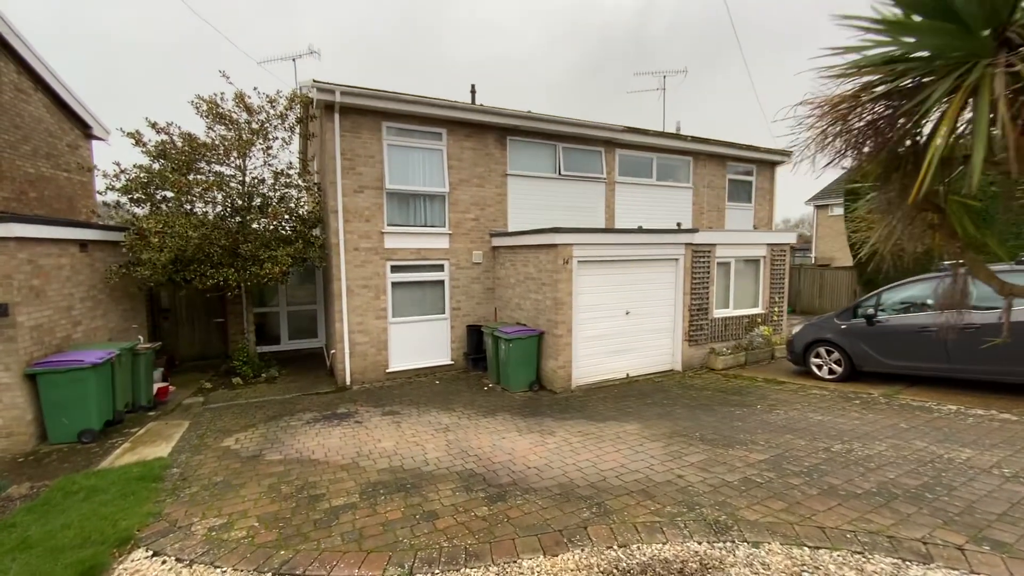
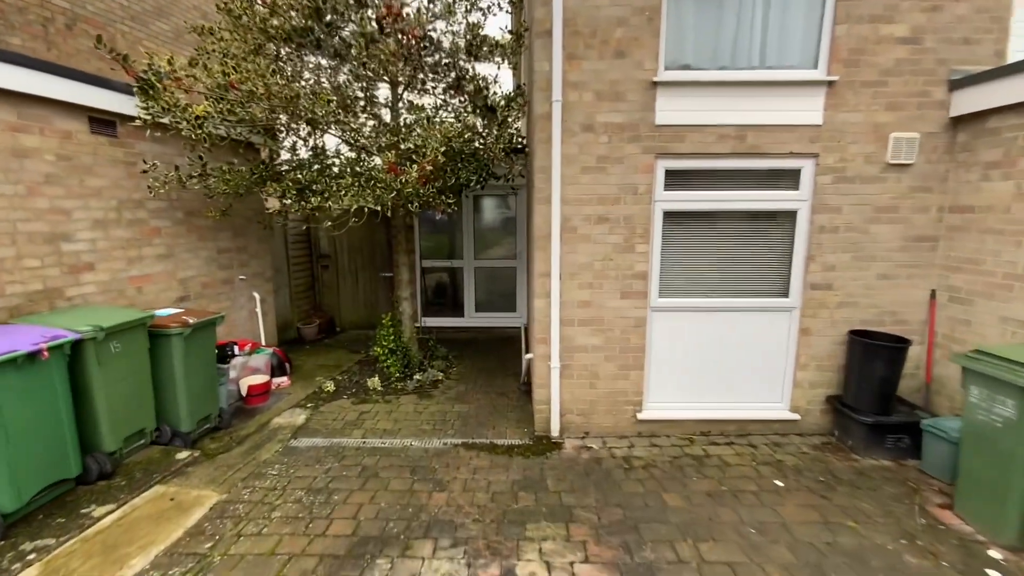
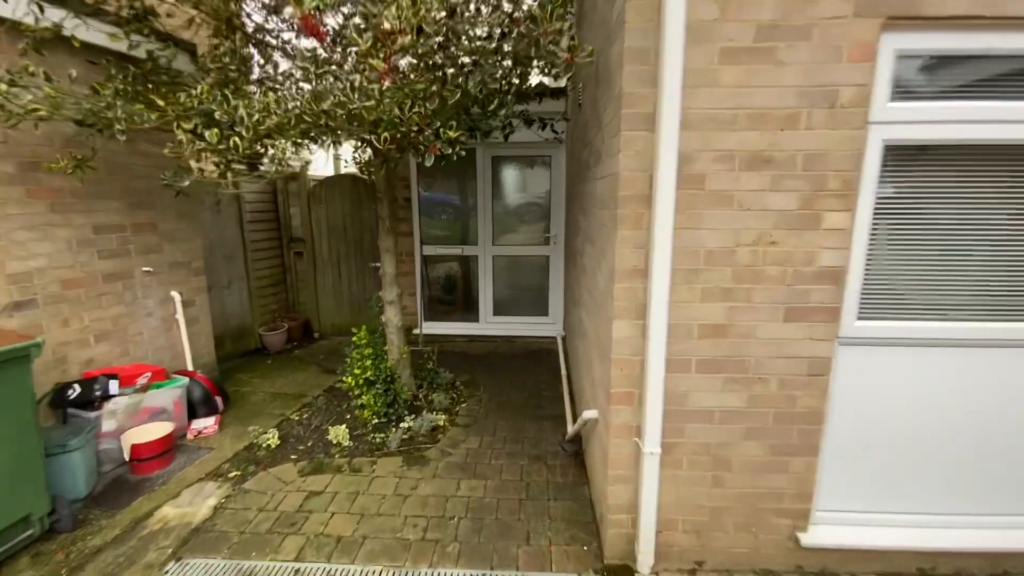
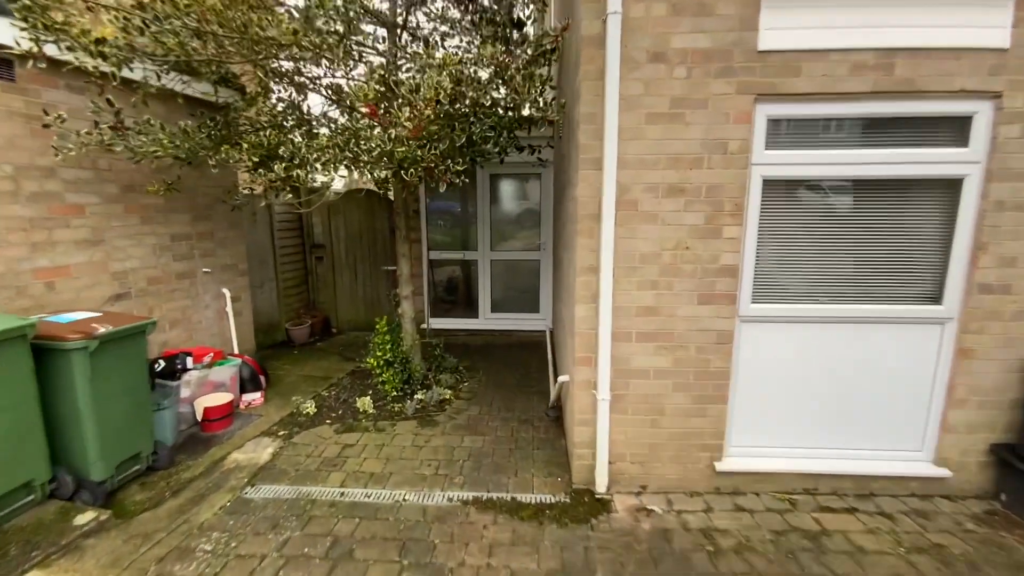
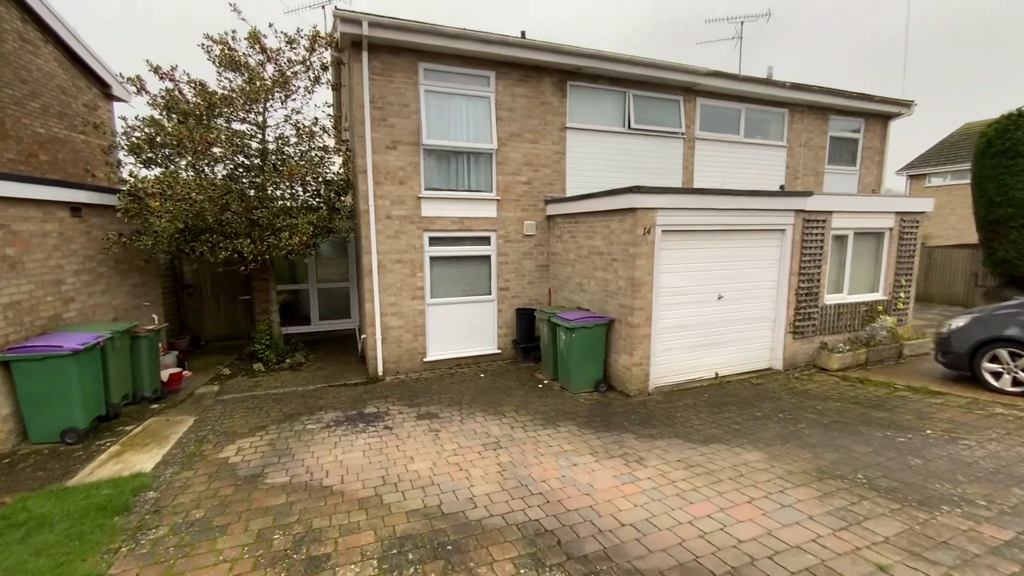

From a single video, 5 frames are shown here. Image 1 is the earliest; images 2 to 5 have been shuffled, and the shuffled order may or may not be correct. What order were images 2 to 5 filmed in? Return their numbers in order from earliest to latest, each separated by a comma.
5, 2, 4, 3
